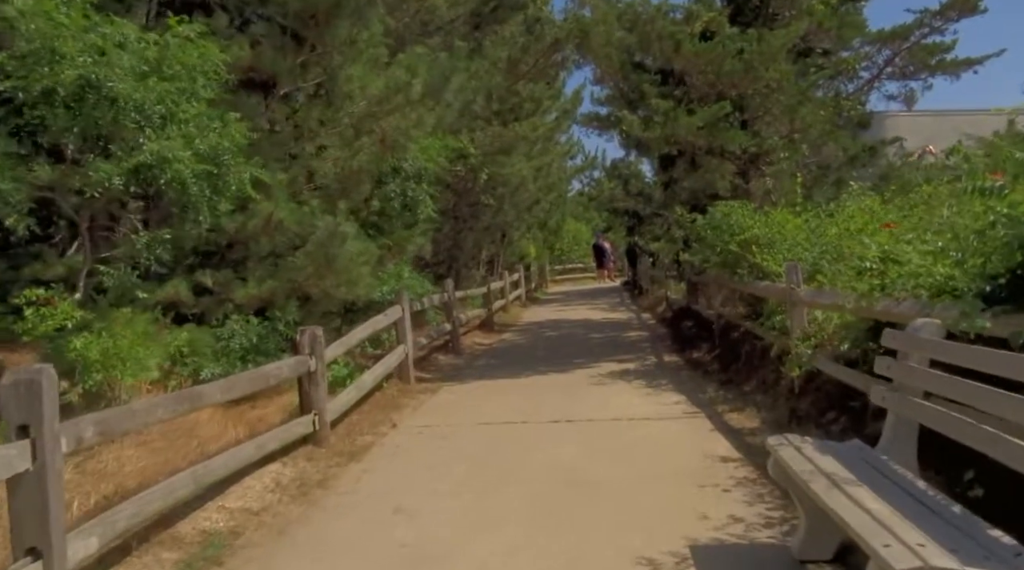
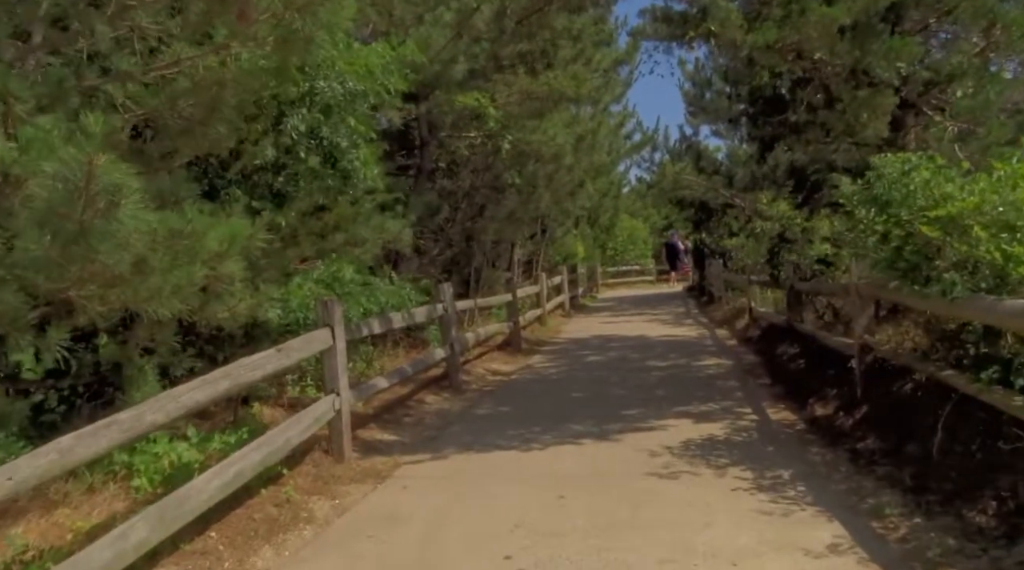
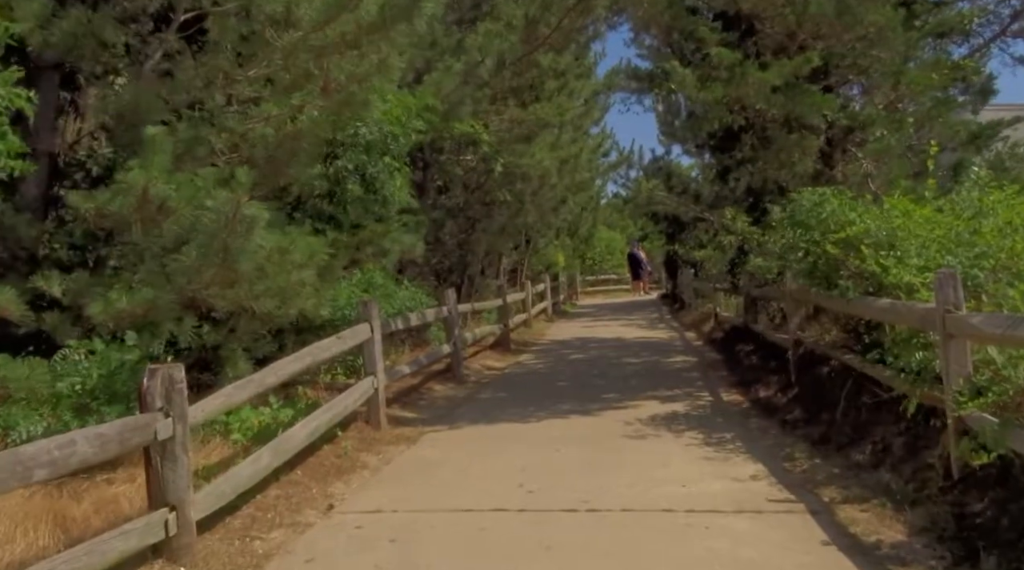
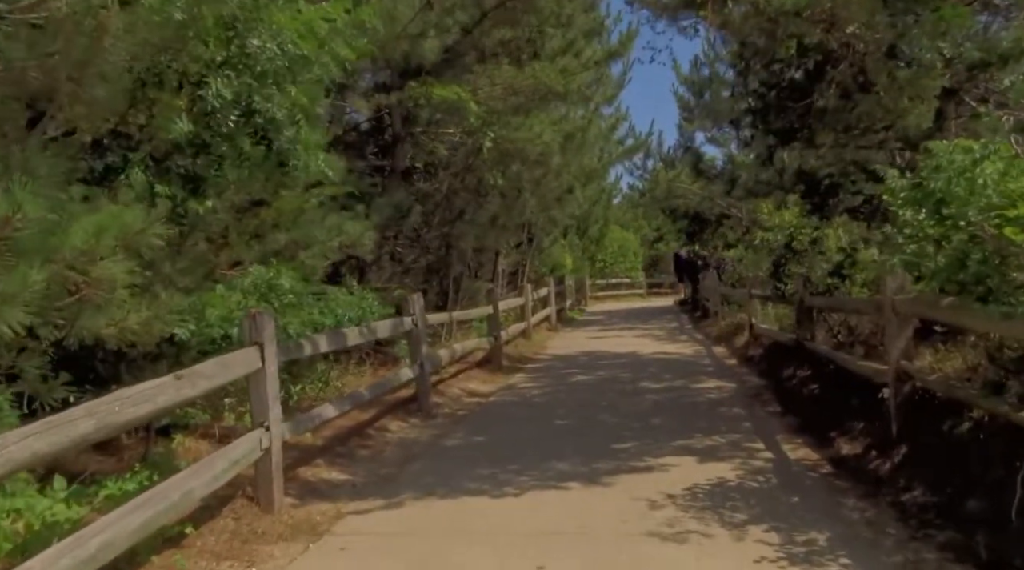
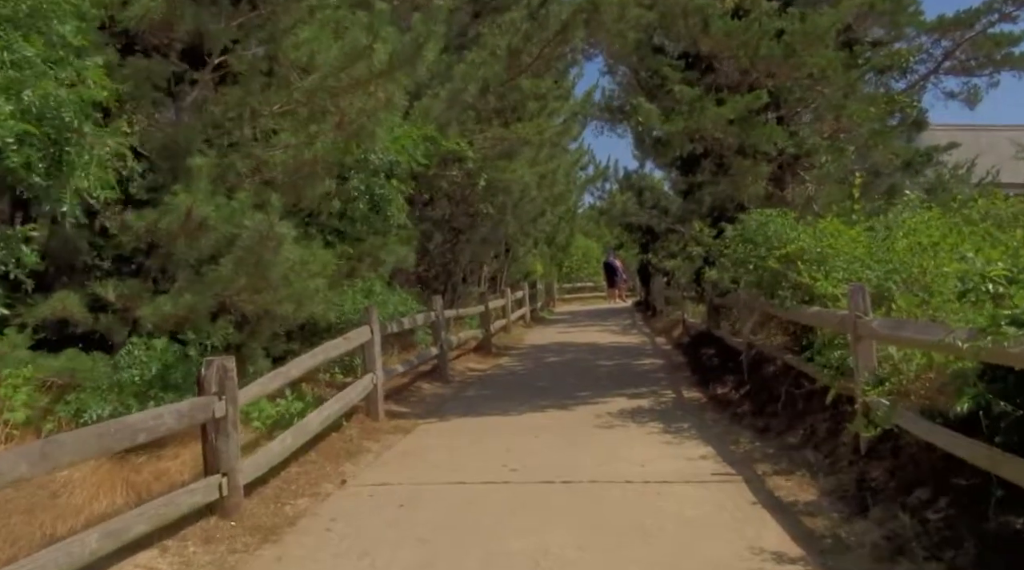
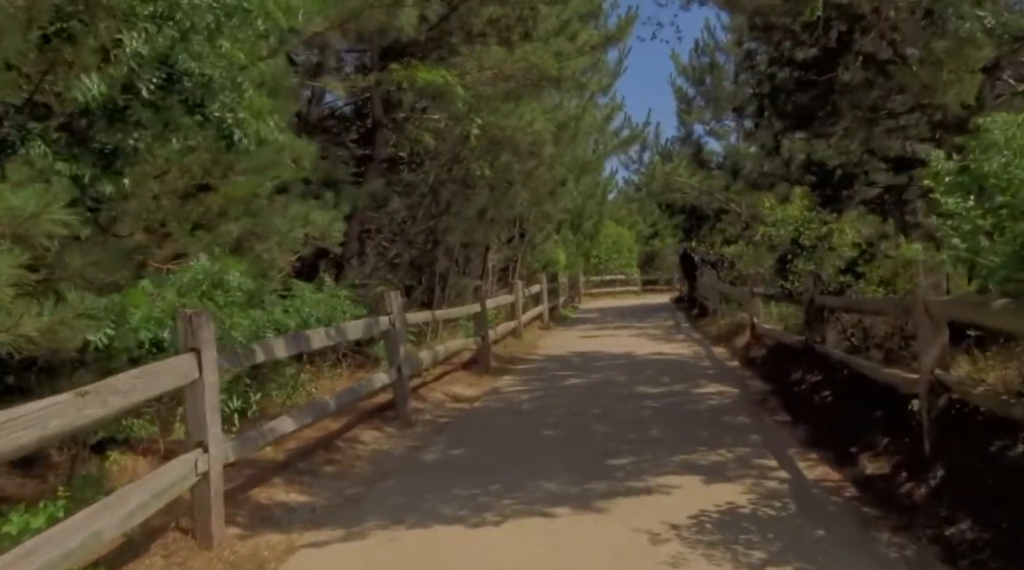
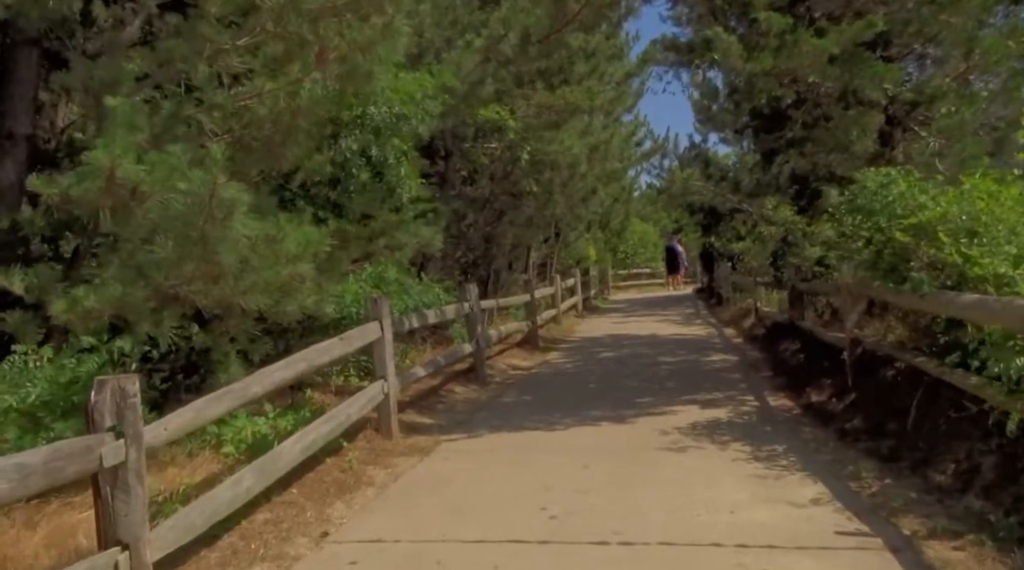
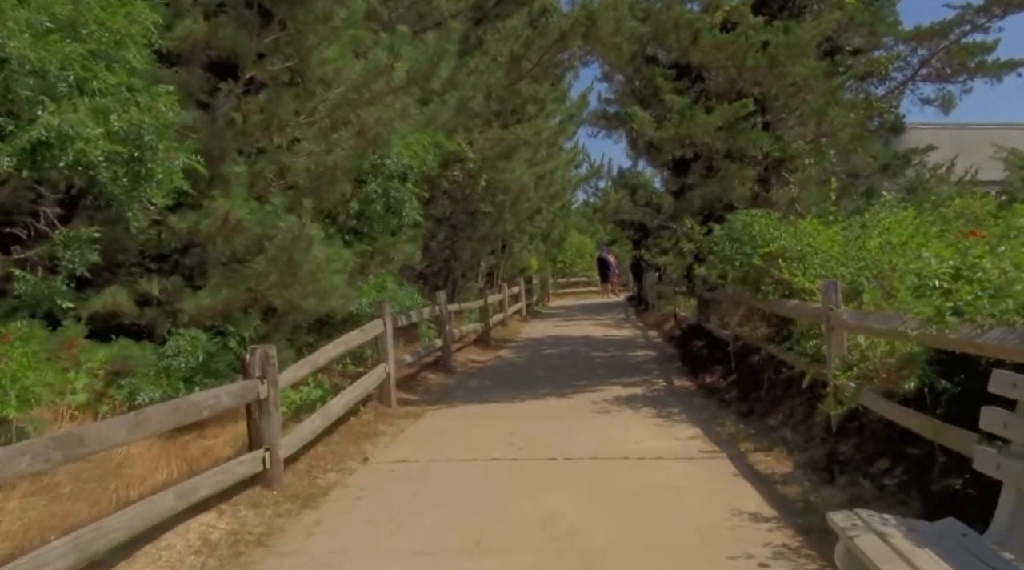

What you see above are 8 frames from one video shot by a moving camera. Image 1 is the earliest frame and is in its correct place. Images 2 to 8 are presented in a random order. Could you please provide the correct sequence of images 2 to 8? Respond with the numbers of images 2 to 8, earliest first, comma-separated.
8, 5, 3, 7, 2, 4, 6
